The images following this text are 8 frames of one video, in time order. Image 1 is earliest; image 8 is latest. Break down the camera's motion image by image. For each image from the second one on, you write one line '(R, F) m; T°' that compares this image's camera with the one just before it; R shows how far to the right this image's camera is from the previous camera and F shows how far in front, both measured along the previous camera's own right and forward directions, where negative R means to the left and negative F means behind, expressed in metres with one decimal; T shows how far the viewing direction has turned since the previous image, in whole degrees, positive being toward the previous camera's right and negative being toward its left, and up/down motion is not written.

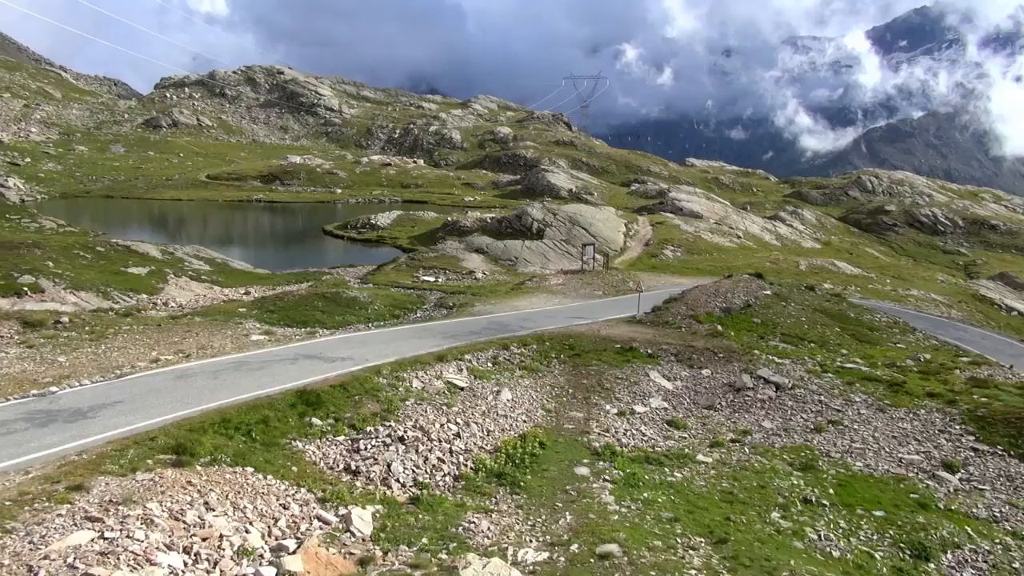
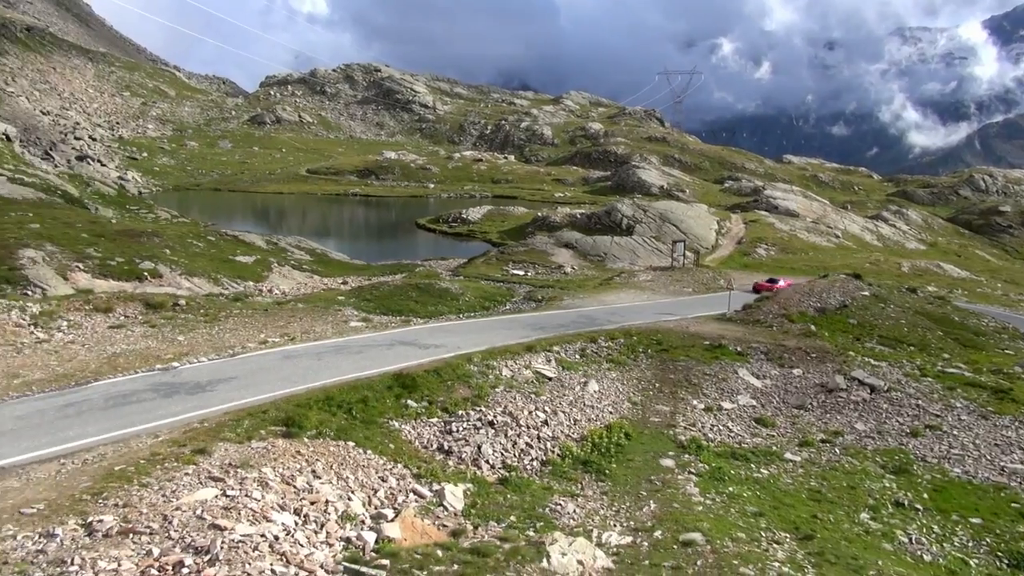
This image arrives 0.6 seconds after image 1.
(0.0, -0.6) m; -6°
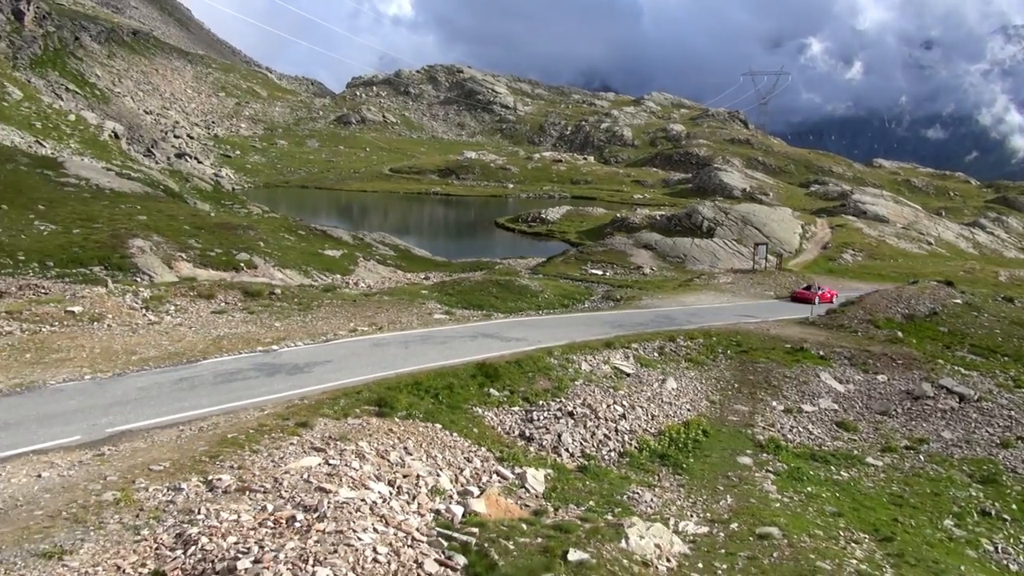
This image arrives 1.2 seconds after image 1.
(-0.2, -0.7) m; -5°
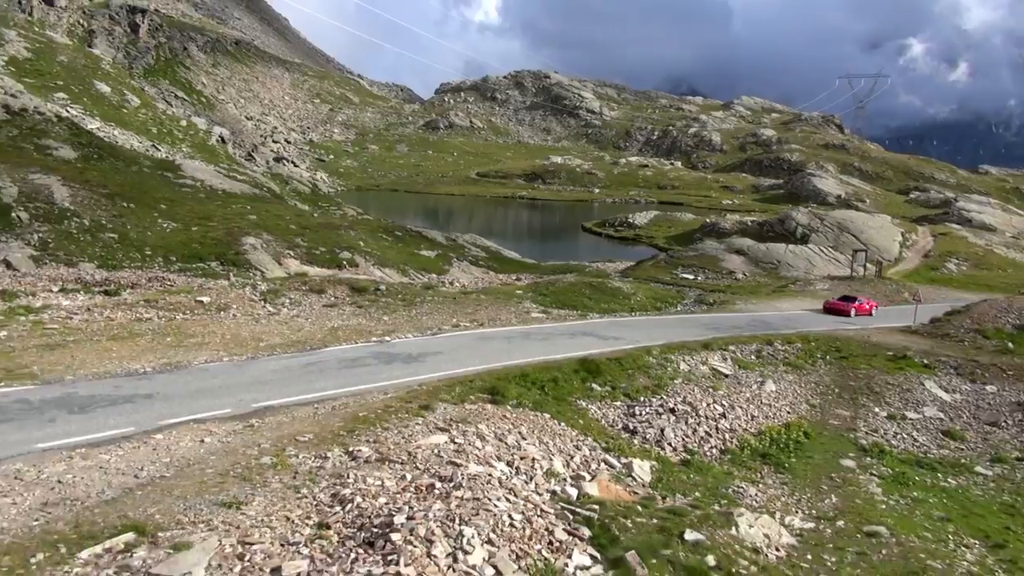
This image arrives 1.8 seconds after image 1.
(-0.7, -0.8) m; -6°
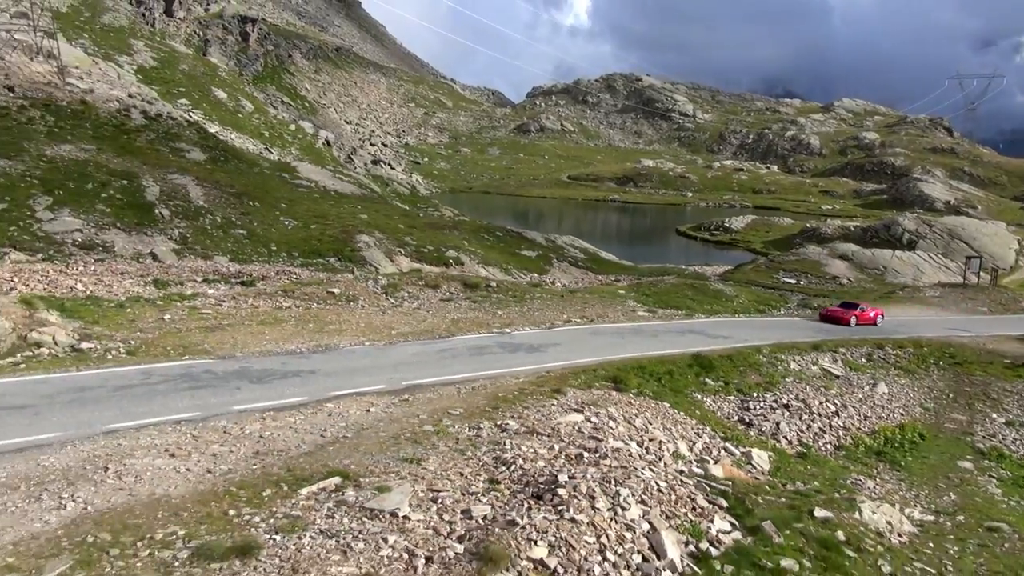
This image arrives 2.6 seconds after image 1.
(-1.0, -1.3) m; -6°
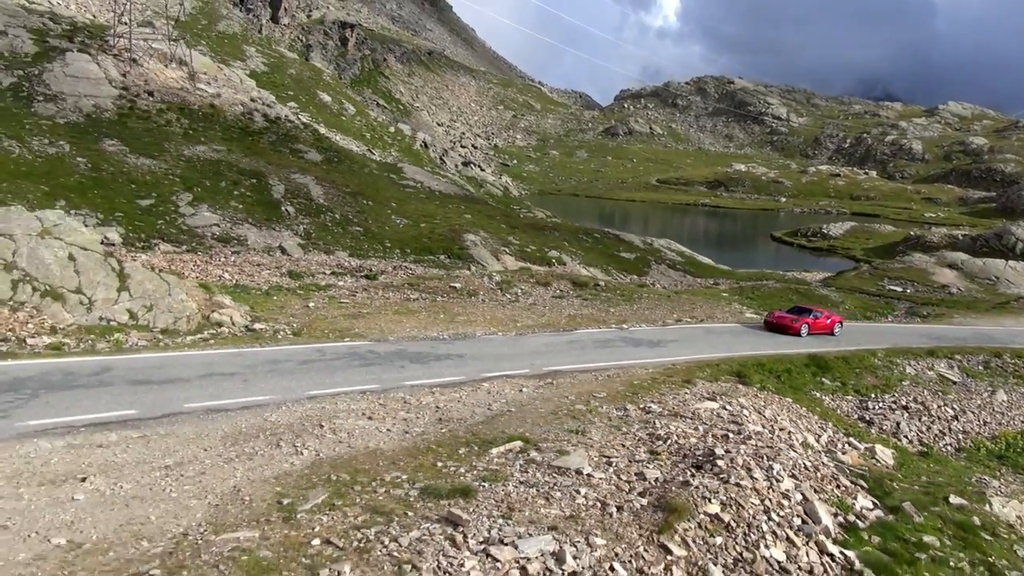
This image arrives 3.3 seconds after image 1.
(-1.3, -1.5) m; -6°
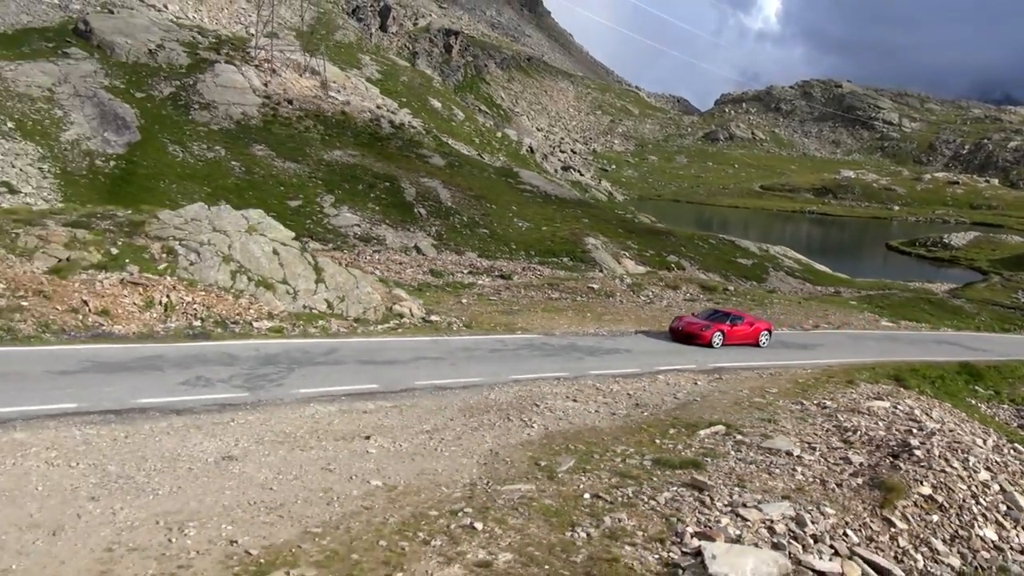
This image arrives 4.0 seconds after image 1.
(-2.0, -1.5) m; -6°
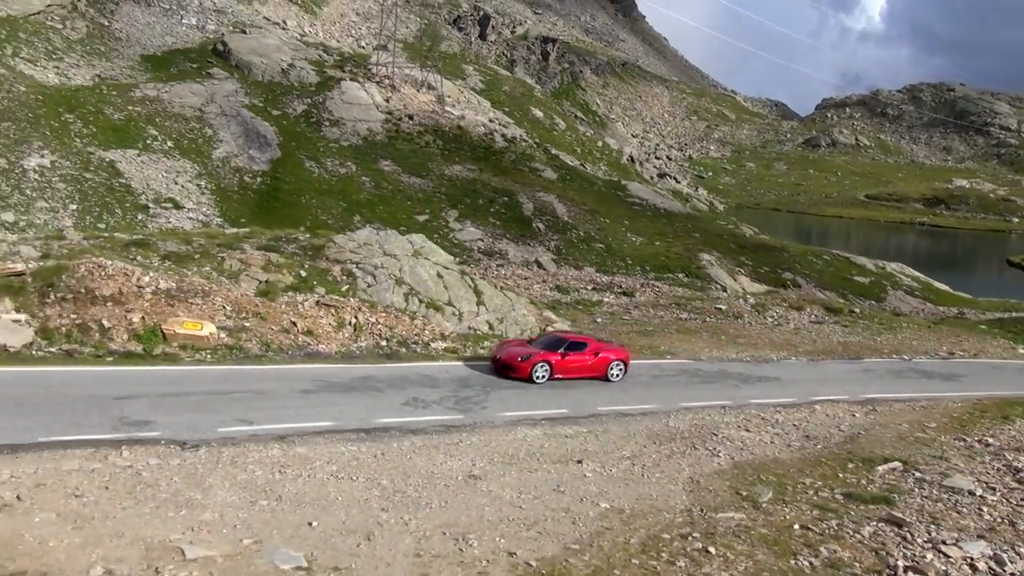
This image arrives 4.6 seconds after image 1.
(-2.0, -1.6) m; -6°
